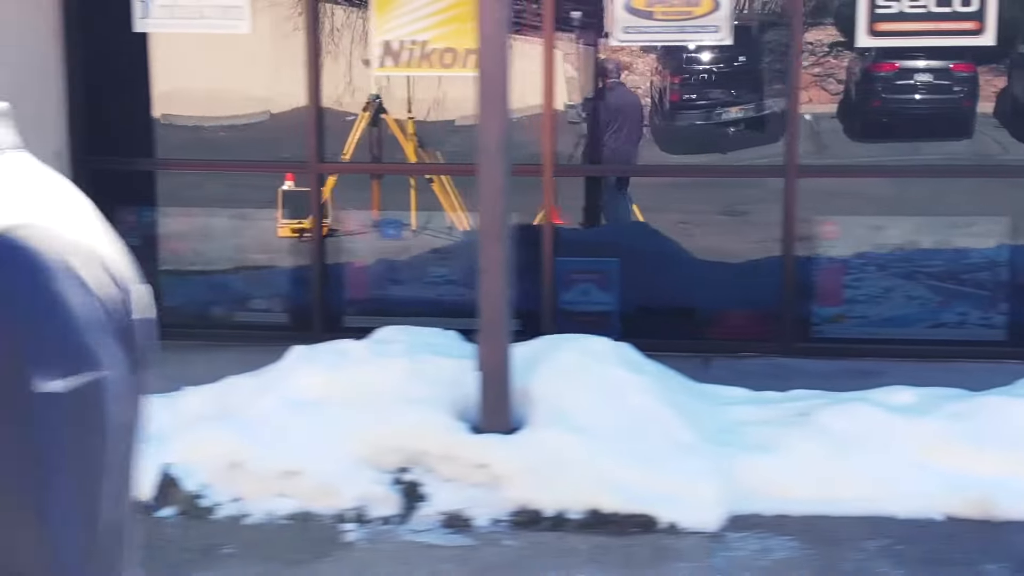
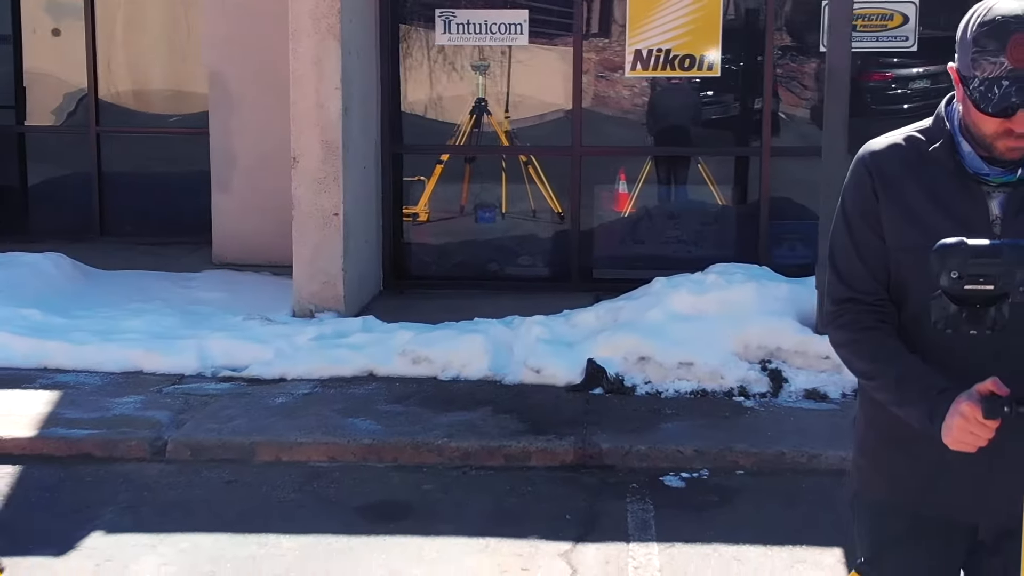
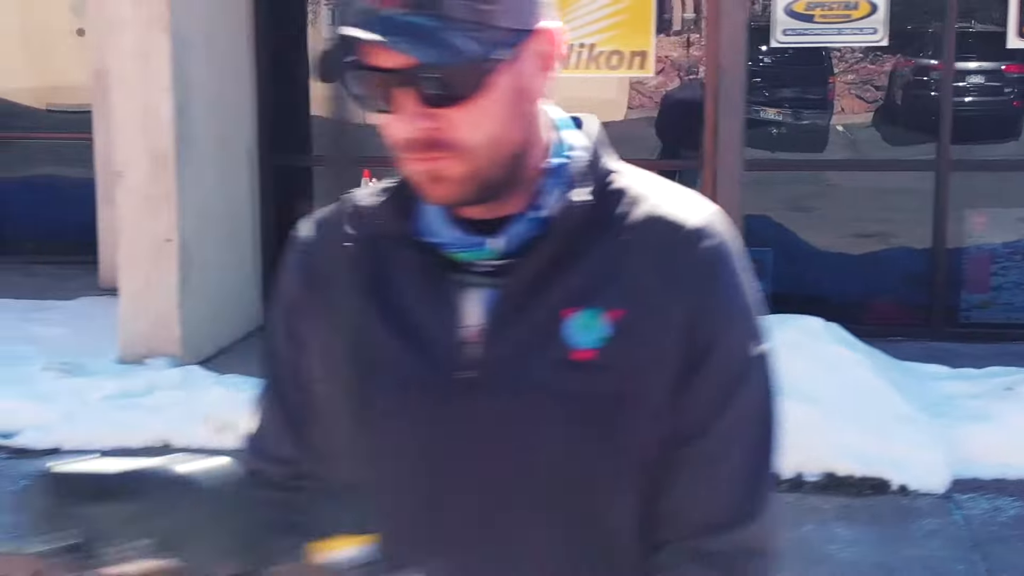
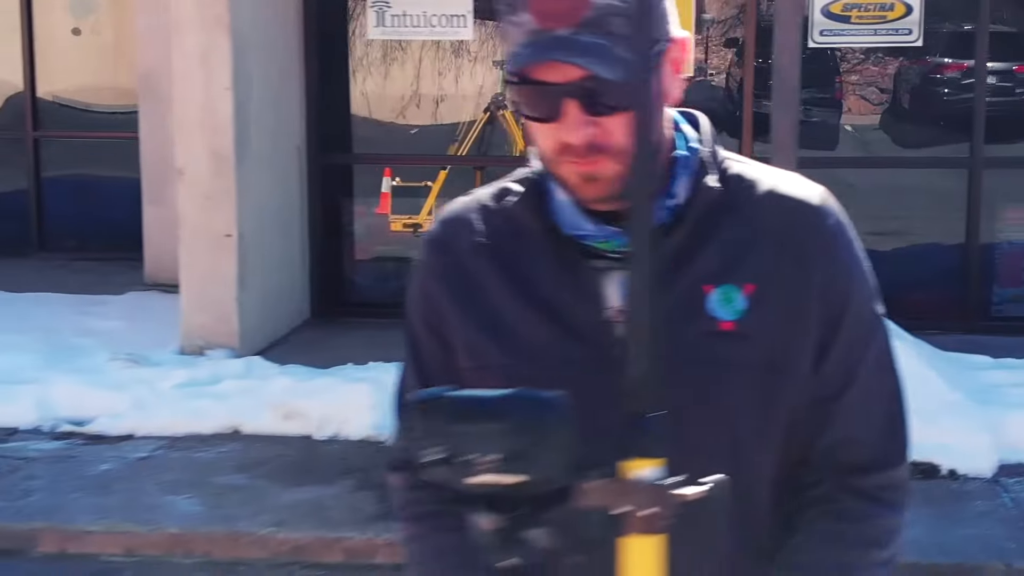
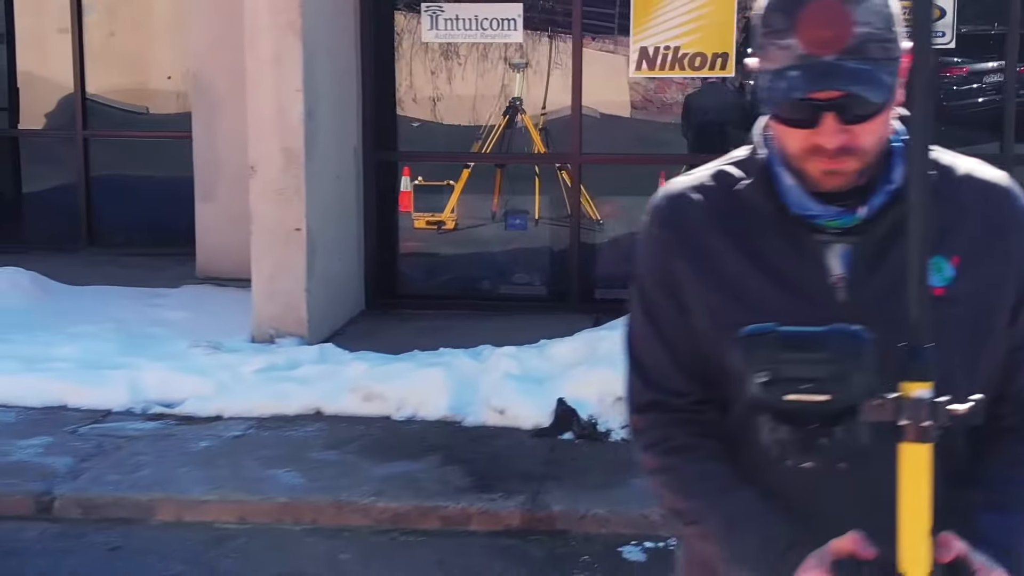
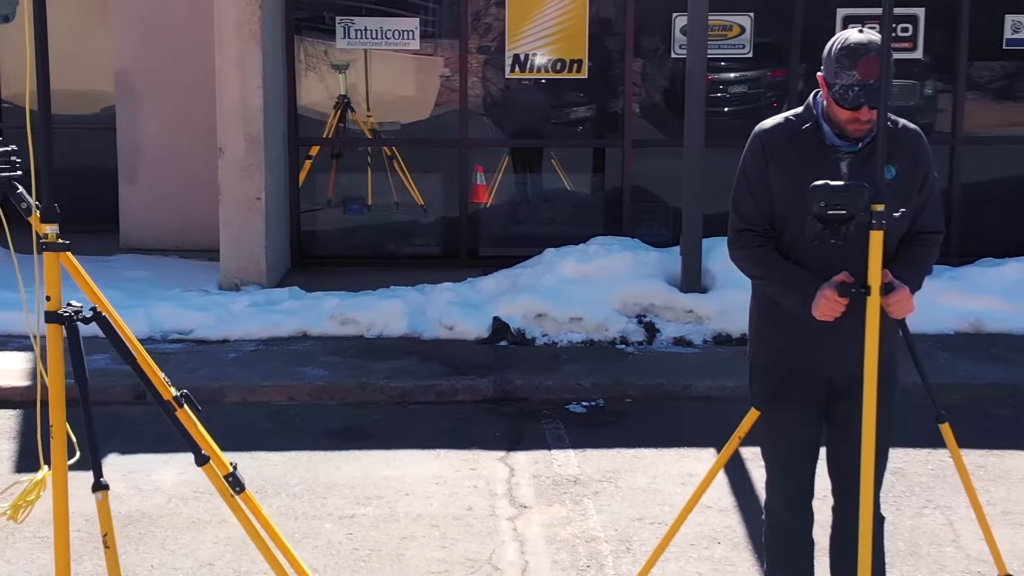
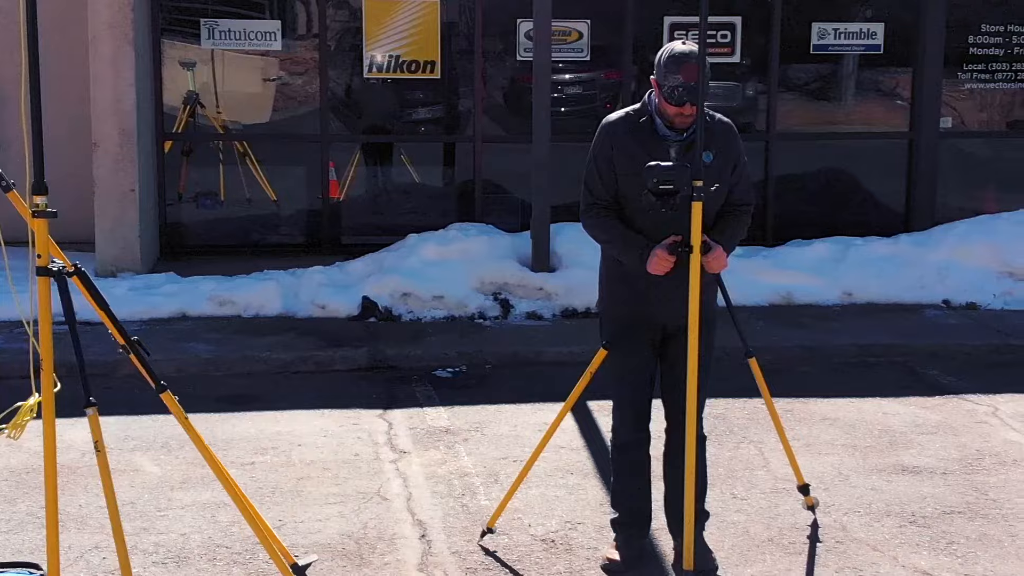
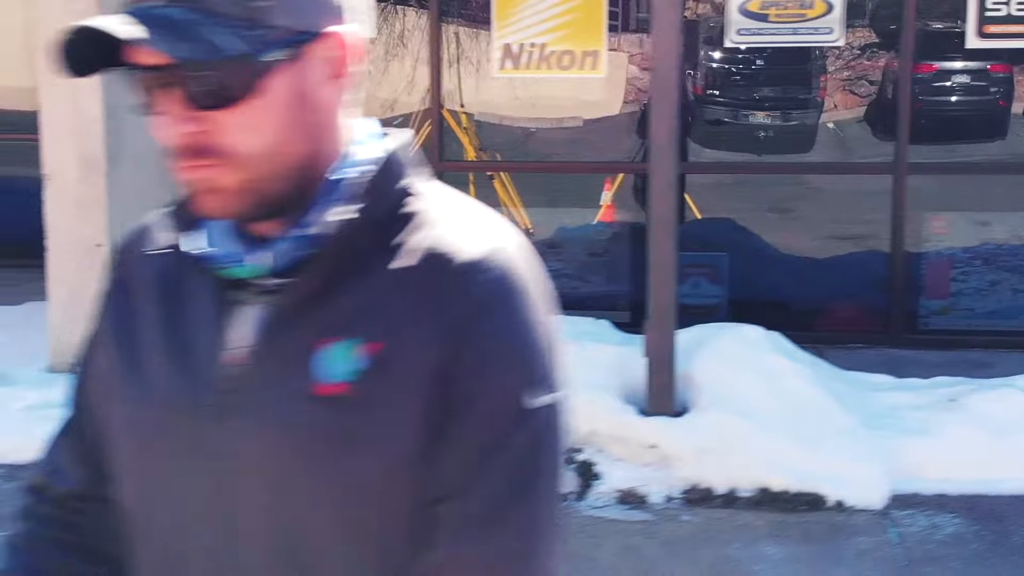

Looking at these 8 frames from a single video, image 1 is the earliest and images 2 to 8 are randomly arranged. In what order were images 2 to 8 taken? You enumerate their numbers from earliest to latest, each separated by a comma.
8, 3, 4, 5, 2, 6, 7
